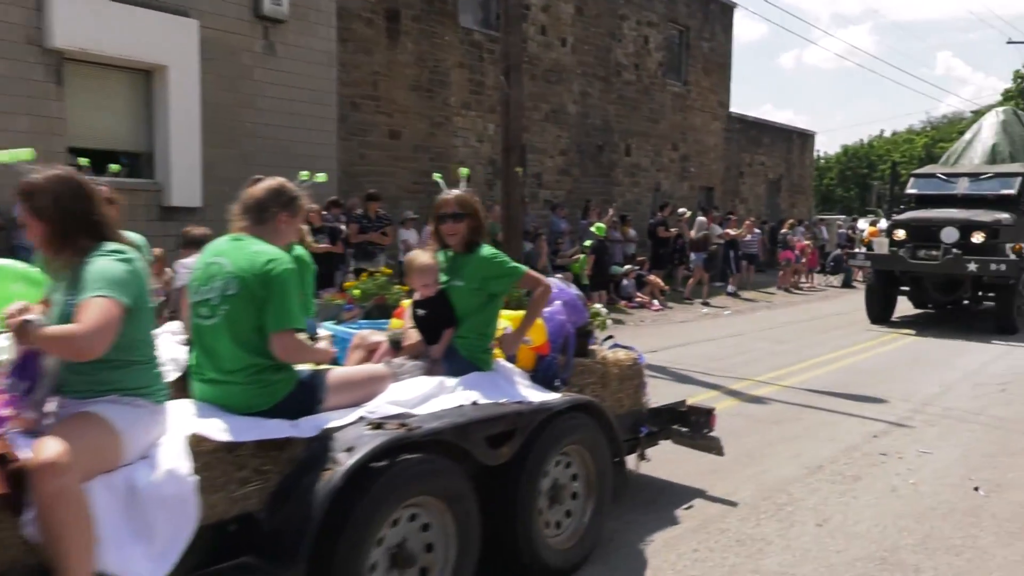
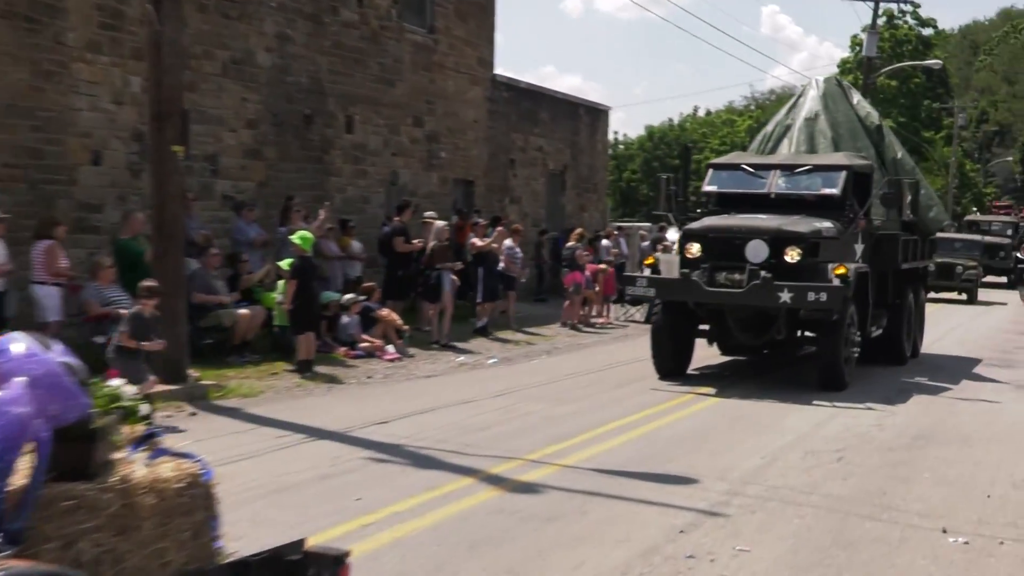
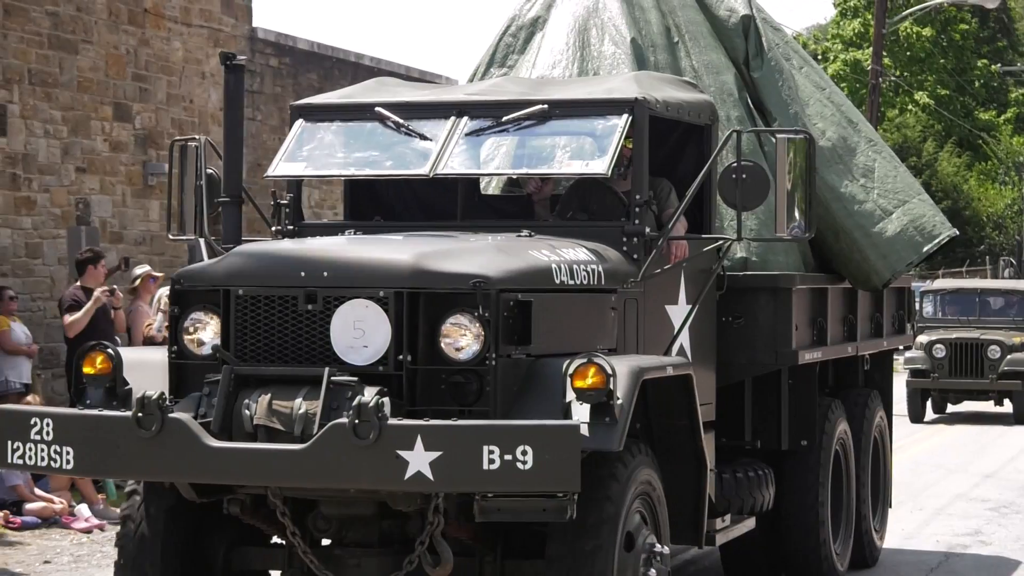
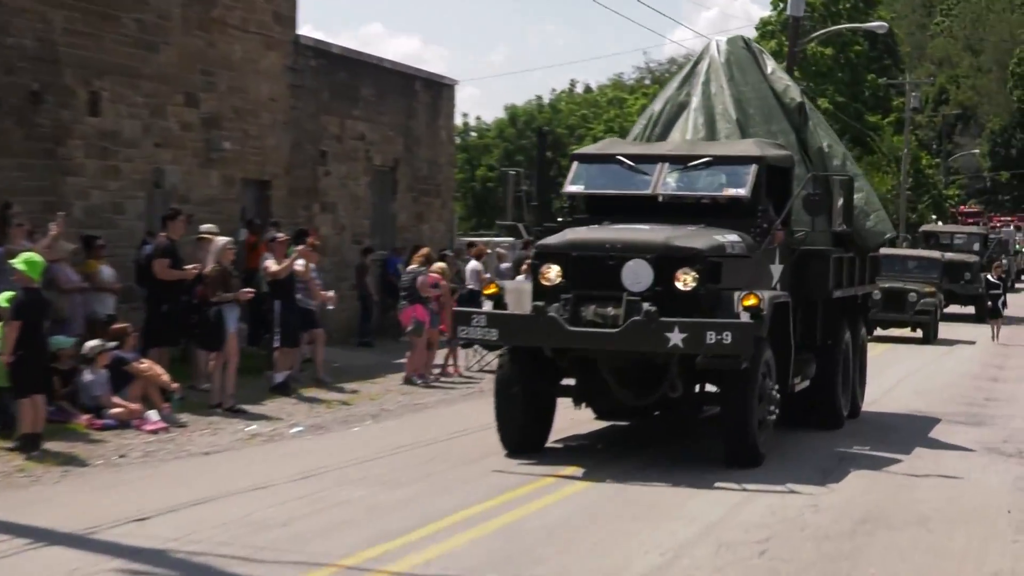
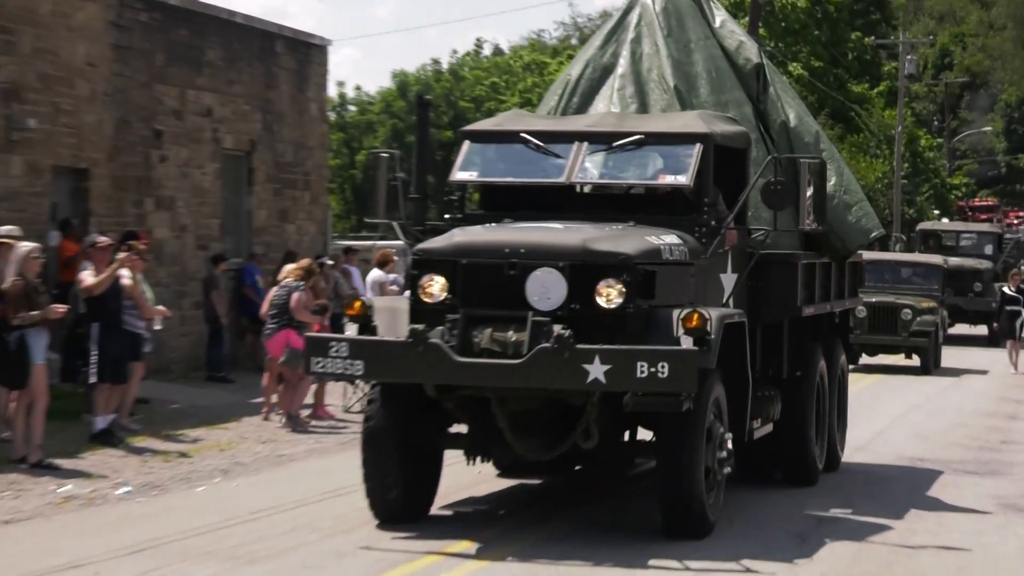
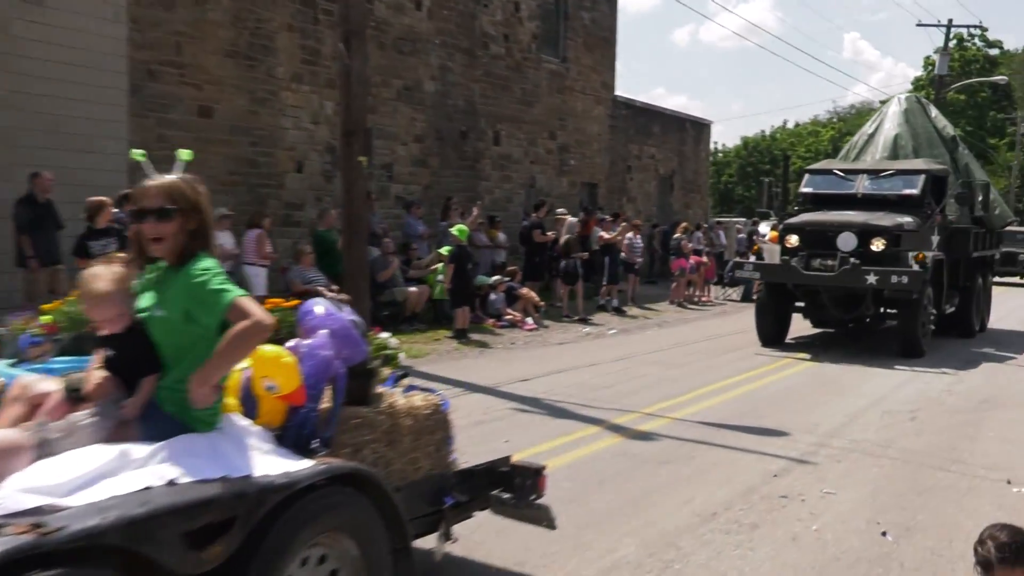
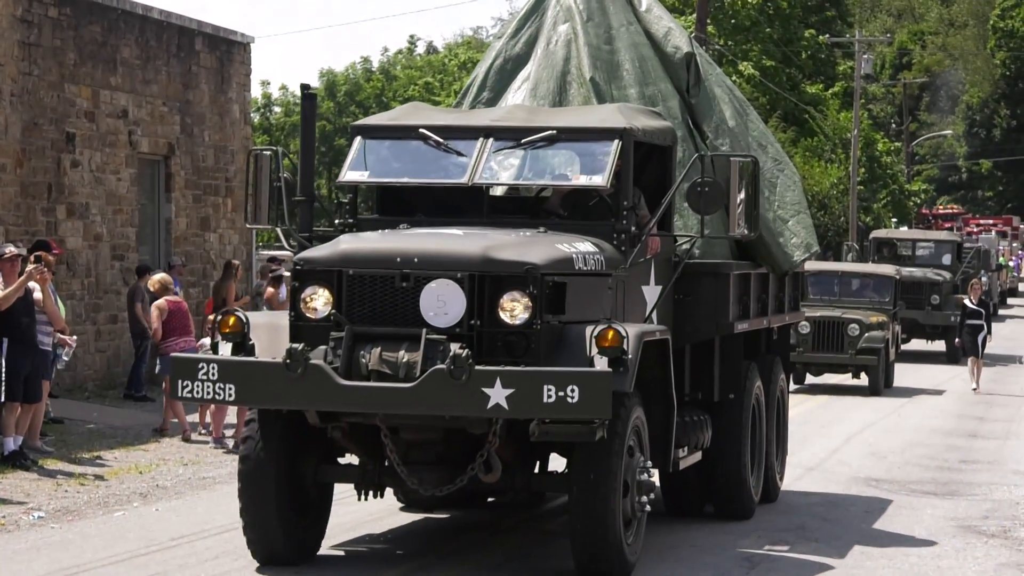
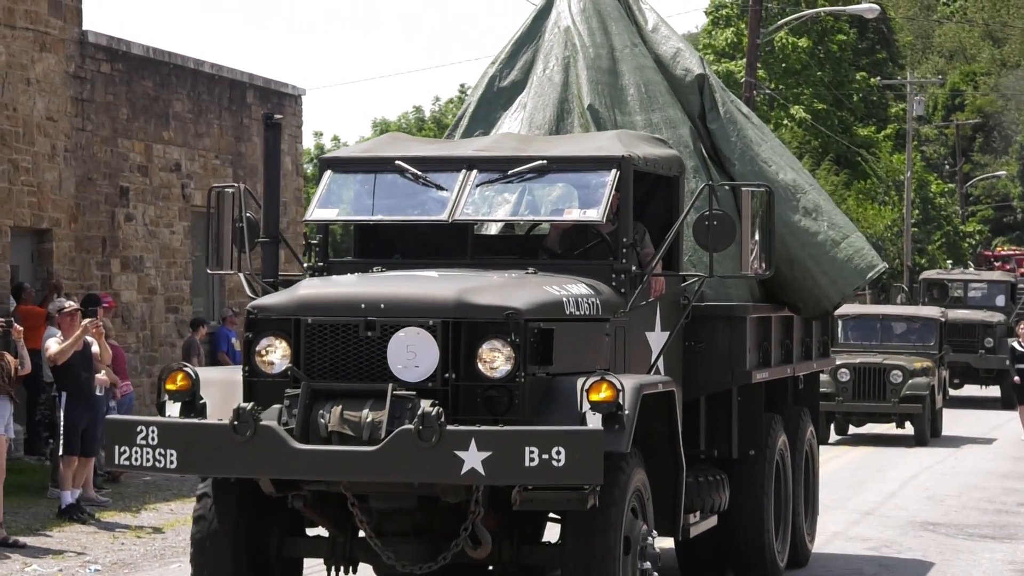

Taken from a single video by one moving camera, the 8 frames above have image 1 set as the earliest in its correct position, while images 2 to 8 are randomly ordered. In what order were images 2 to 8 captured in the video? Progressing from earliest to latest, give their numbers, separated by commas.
6, 2, 4, 5, 7, 8, 3
